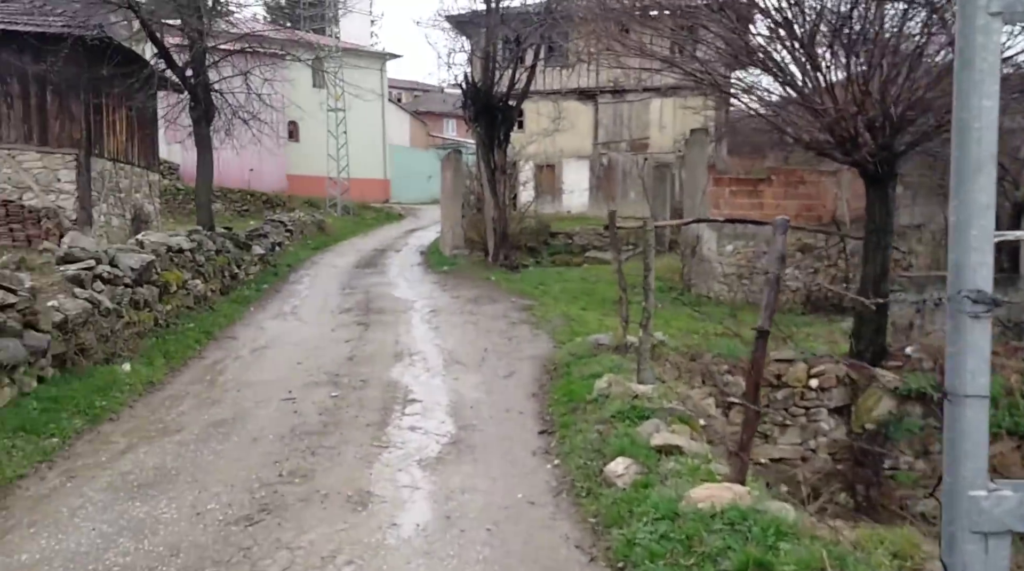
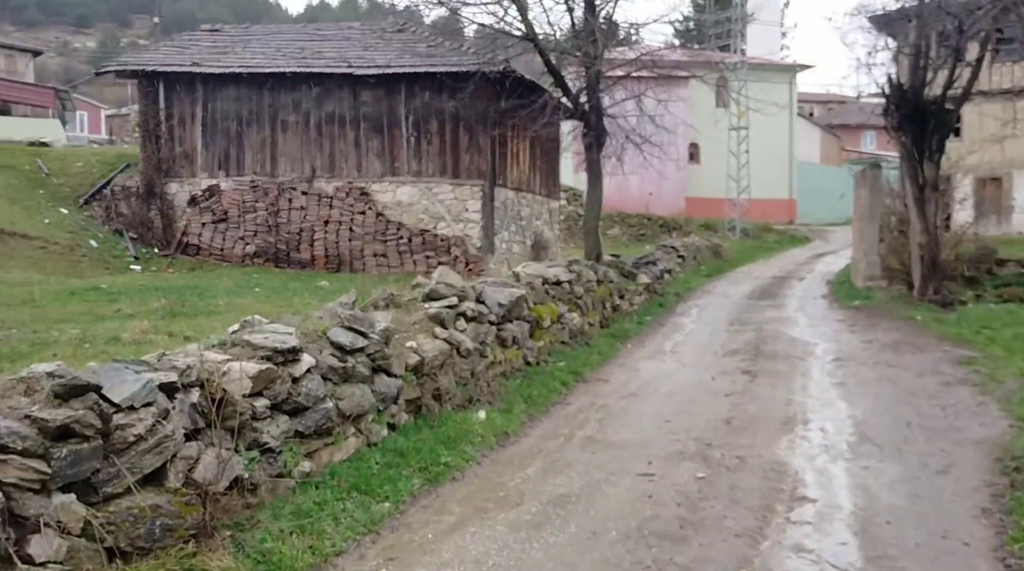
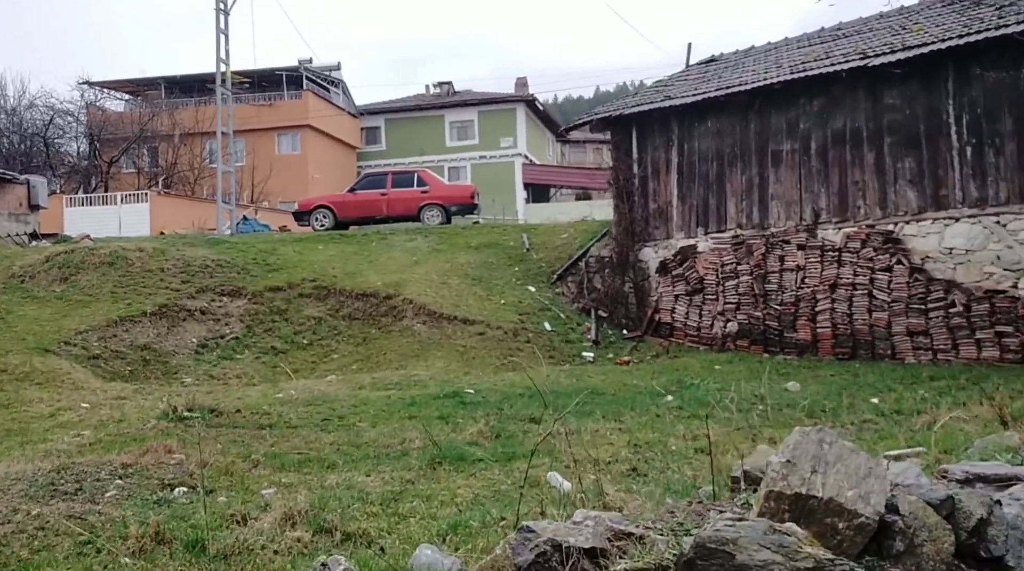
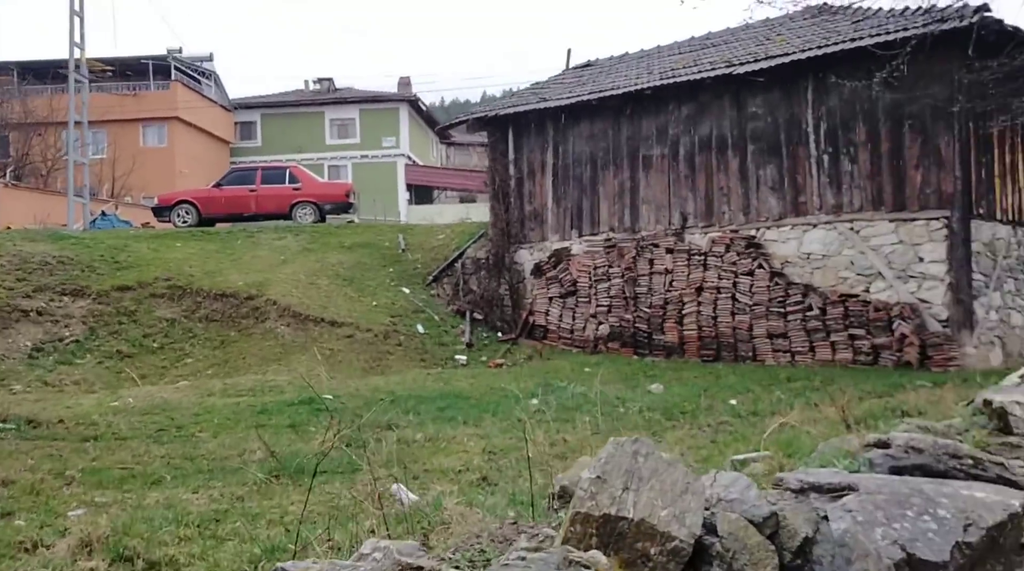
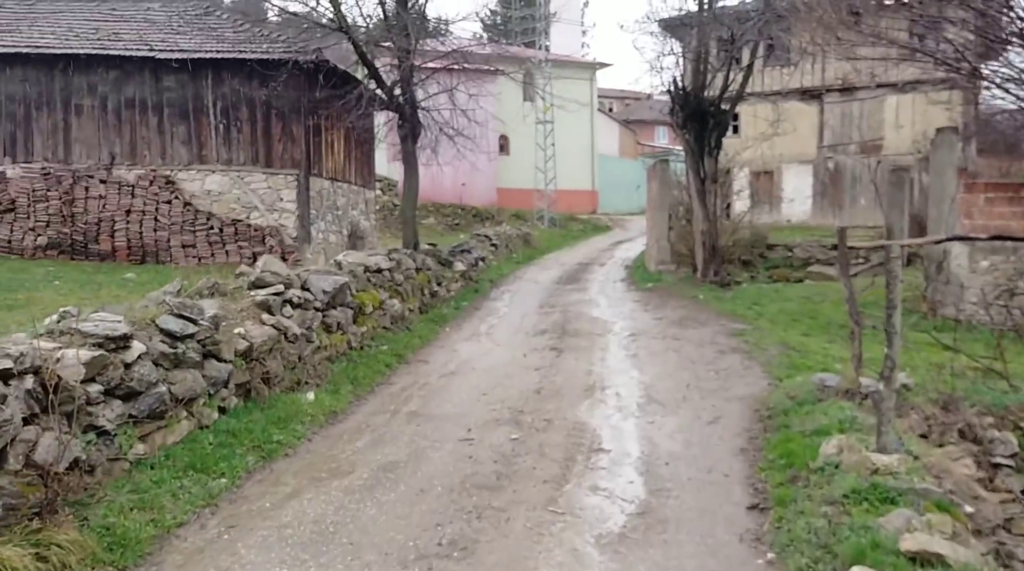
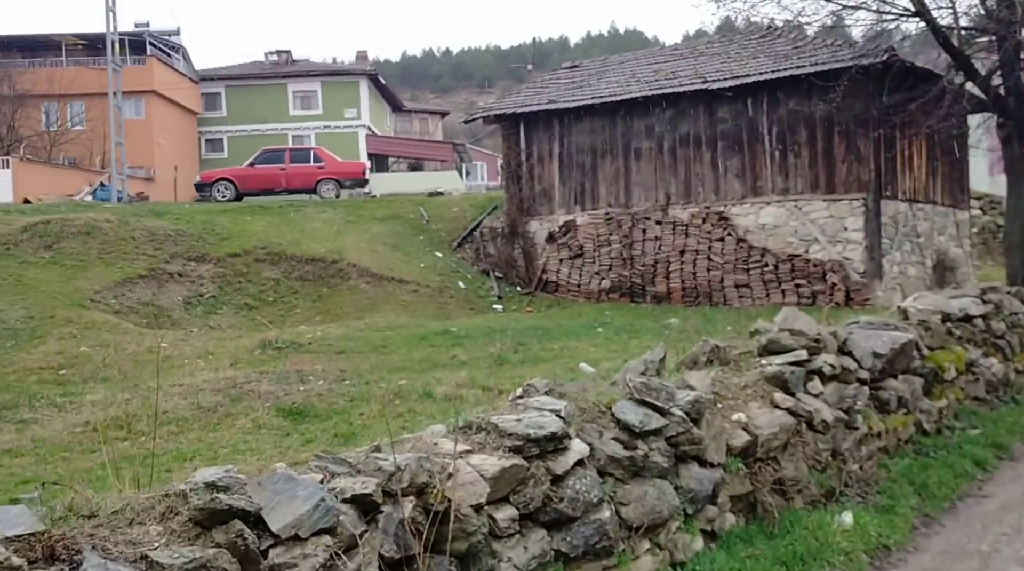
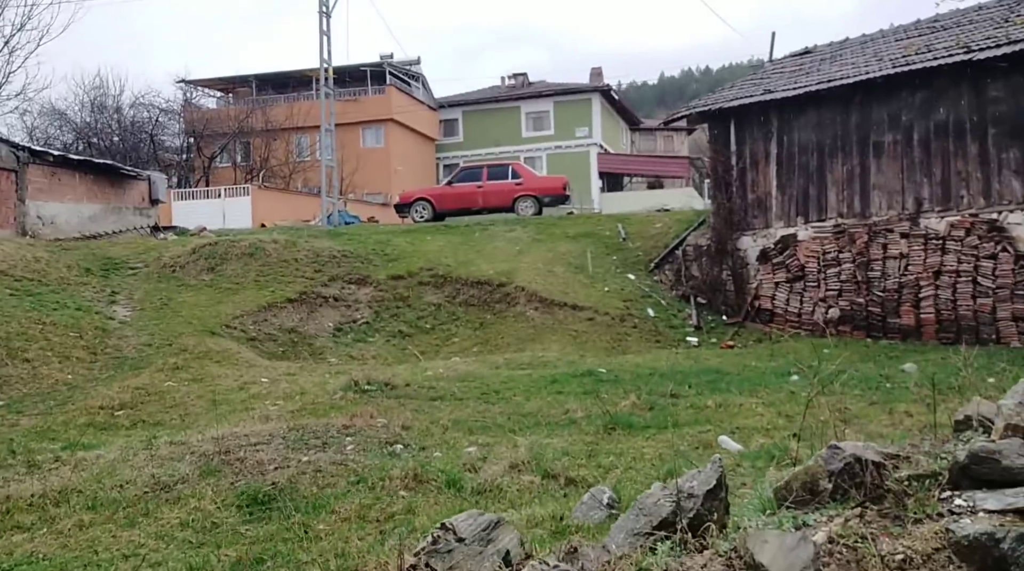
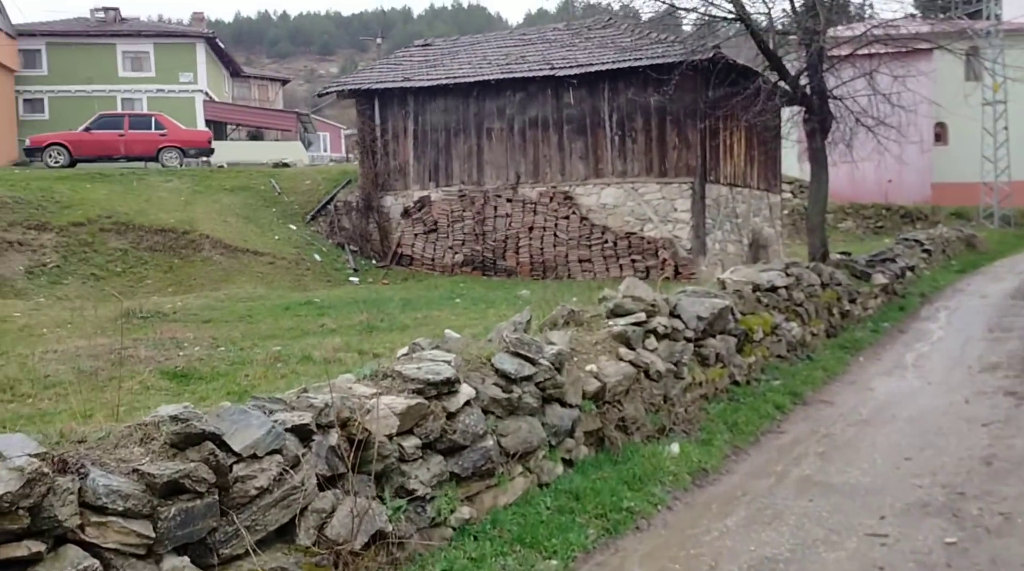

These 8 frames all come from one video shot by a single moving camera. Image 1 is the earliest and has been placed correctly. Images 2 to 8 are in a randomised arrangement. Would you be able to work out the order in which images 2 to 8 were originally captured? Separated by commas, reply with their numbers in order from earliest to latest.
5, 2, 8, 6, 7, 3, 4
